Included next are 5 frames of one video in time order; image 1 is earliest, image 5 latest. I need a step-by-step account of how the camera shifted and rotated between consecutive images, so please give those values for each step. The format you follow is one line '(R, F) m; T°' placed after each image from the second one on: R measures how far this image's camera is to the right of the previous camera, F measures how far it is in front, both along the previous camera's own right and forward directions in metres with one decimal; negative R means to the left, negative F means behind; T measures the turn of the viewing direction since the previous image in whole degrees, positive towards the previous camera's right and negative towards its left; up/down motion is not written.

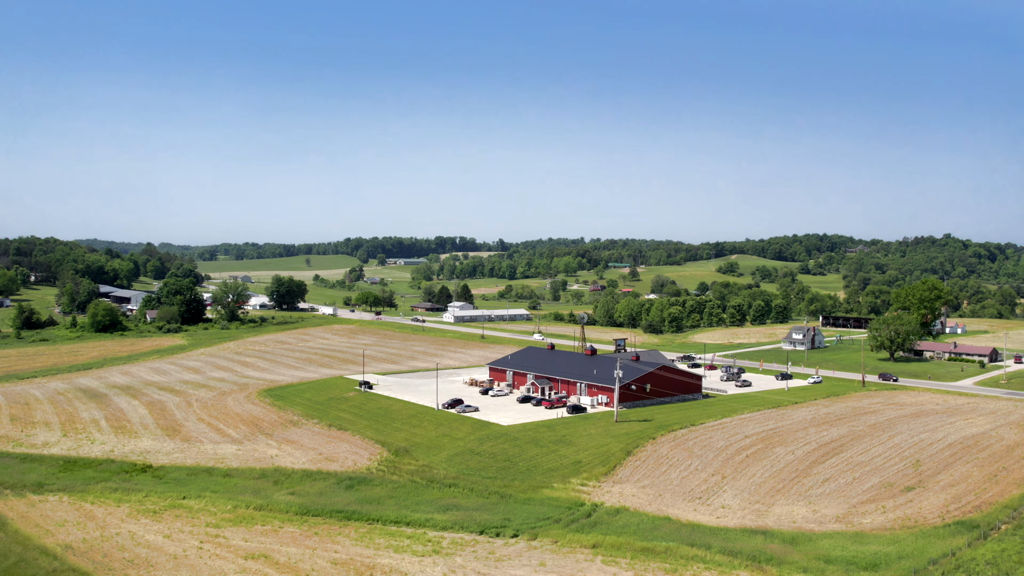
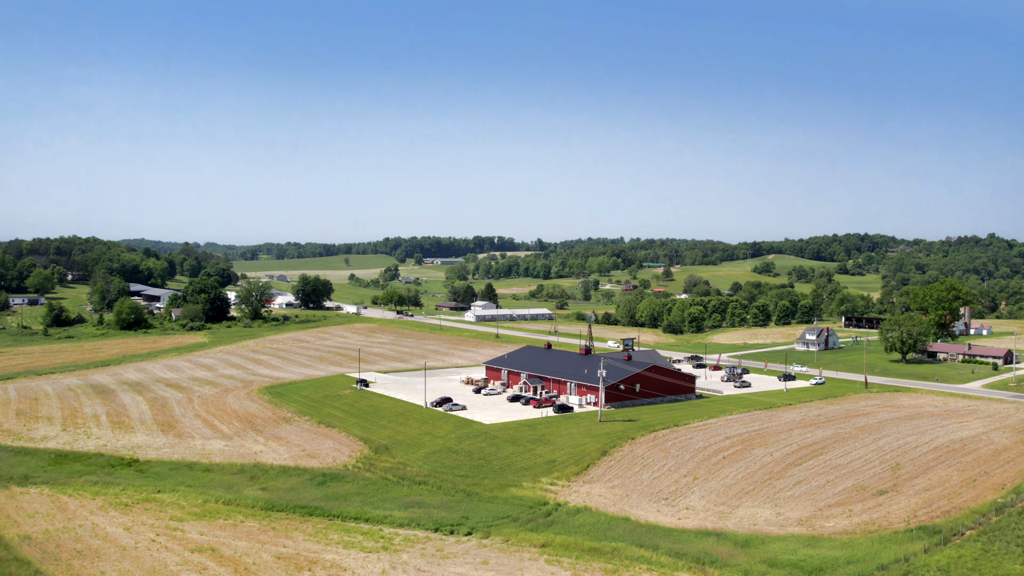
(+2.6, 0.0) m; -2°
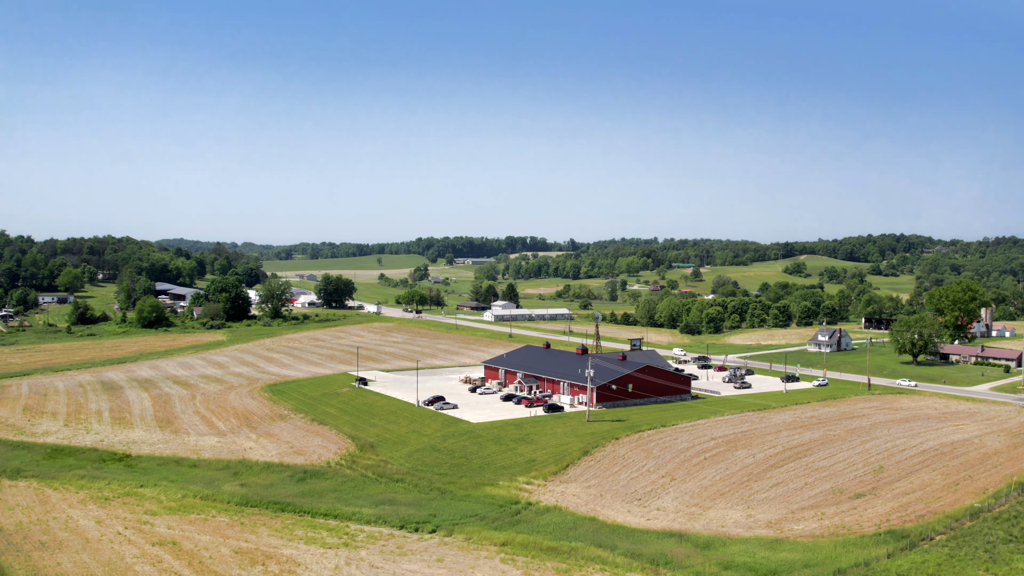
(+2.1, 0.0) m; -2°
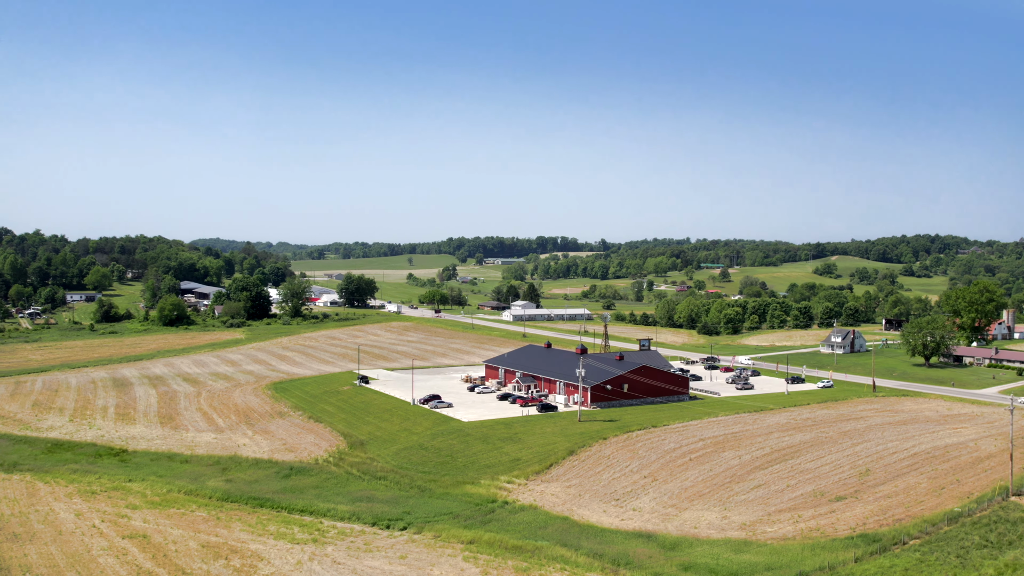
(+1.8, 0.0) m; -2°
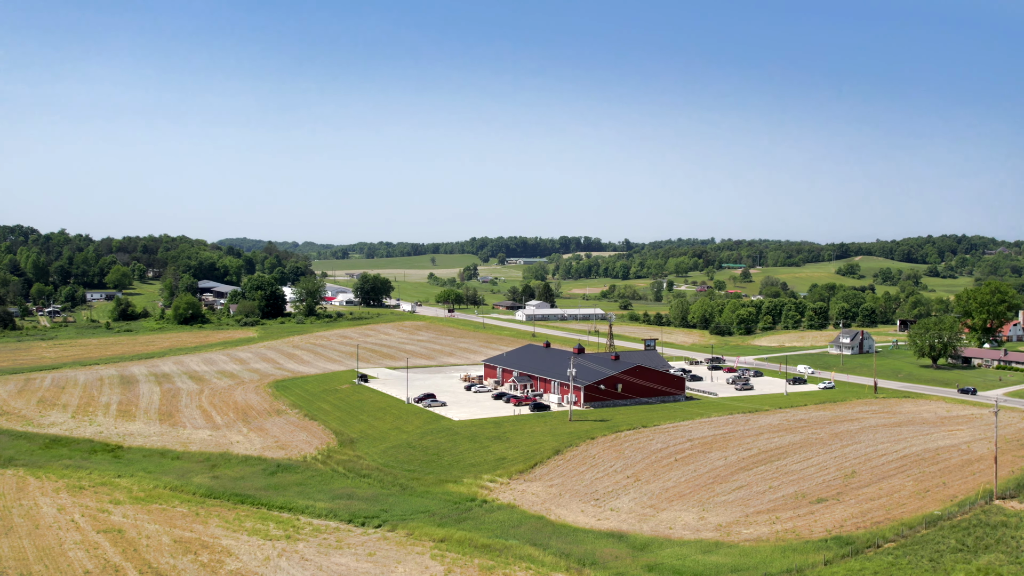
(+1.5, 0.0) m; -1°
